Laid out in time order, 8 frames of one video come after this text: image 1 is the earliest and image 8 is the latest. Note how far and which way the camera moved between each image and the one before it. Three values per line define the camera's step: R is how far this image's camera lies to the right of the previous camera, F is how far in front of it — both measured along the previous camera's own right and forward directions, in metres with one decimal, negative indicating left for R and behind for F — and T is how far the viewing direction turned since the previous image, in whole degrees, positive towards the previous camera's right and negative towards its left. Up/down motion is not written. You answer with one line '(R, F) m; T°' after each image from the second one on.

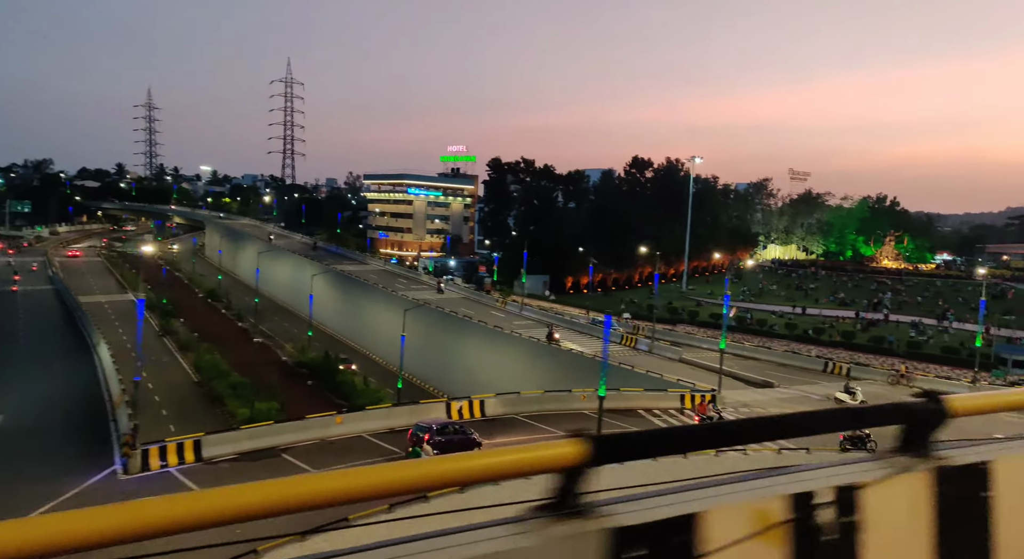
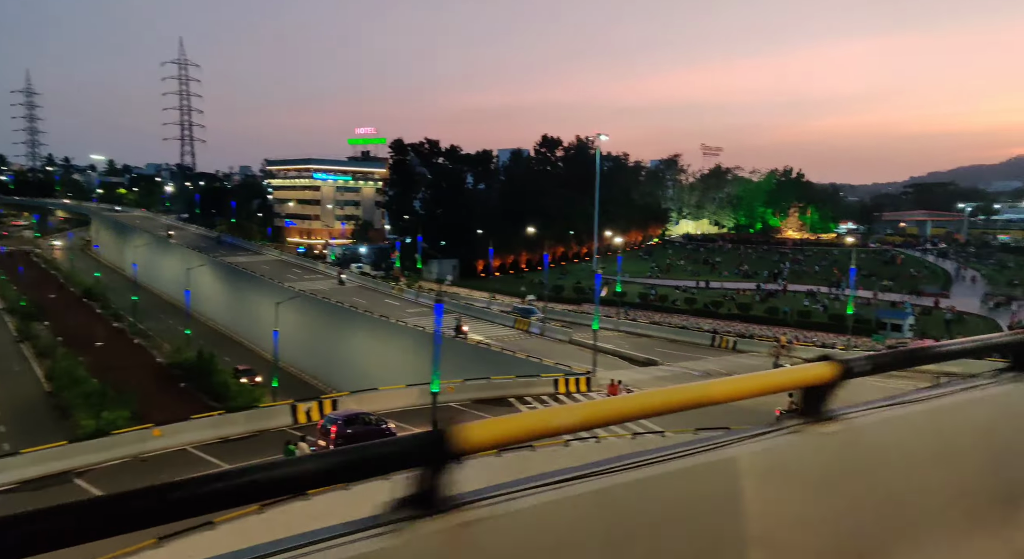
(+1.1, +0.3) m; +5°
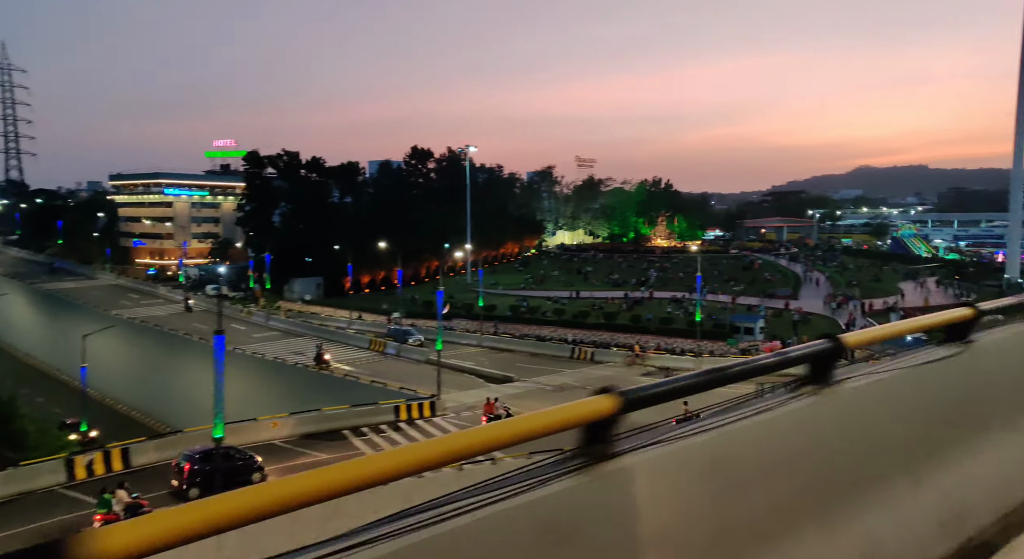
(+0.9, +0.7) m; +9°
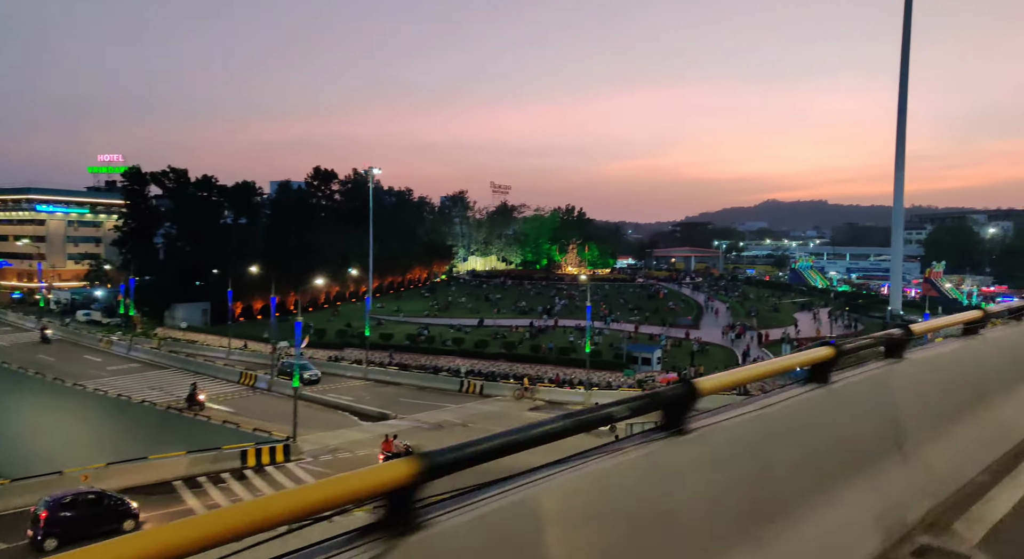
(+0.9, +0.9) m; +6°
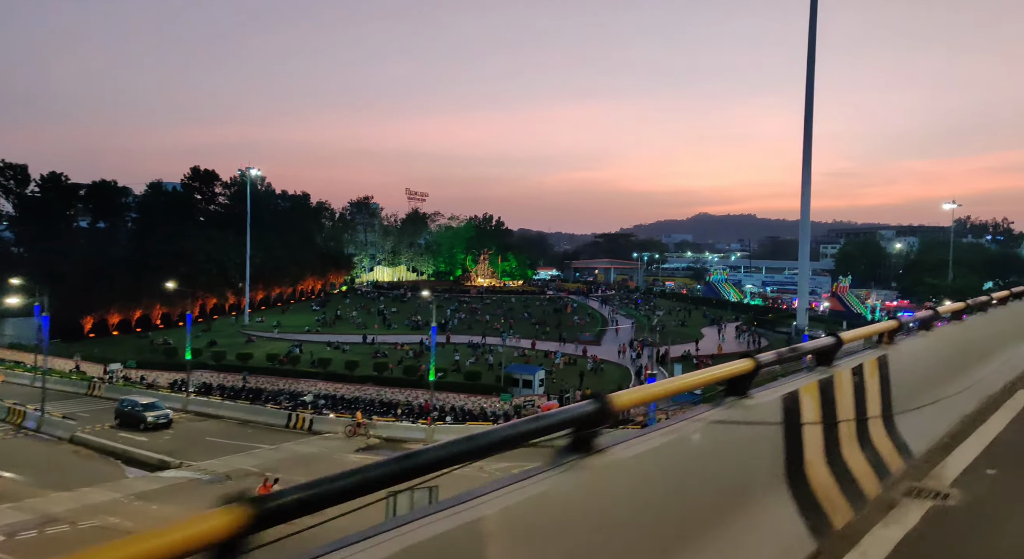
(+2.2, +2.7) m; +5°
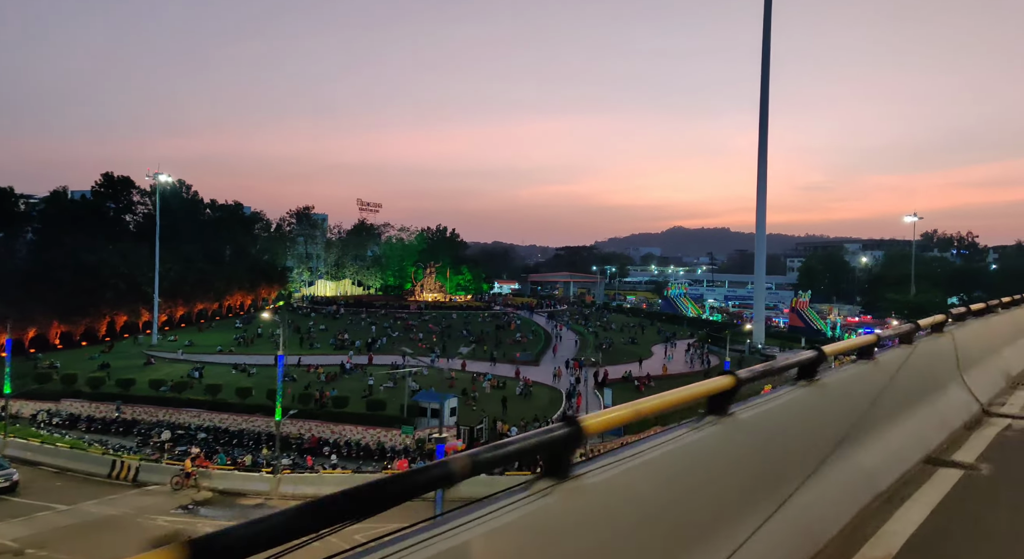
(+2.0, +2.7) m; +2°
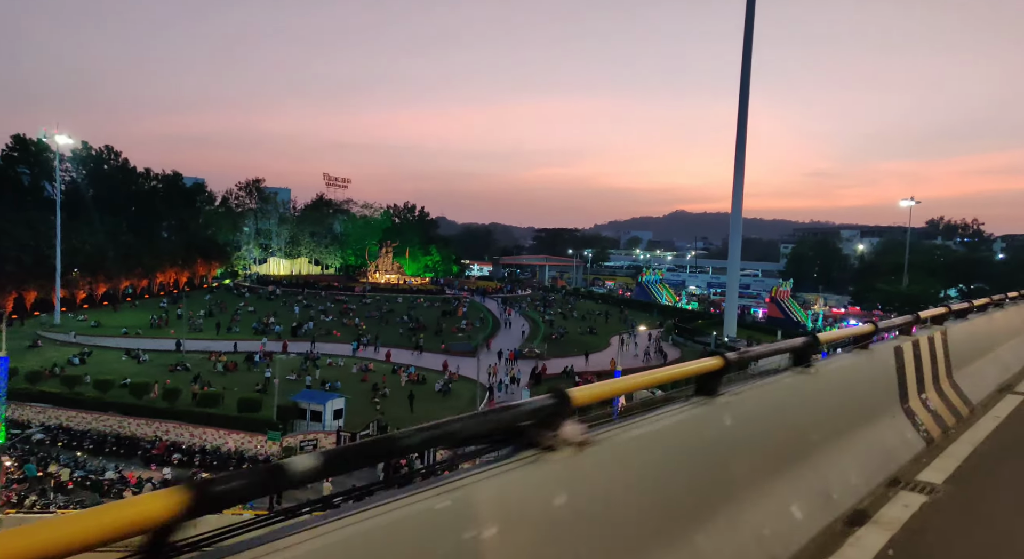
(+2.6, +3.2) m; +1°
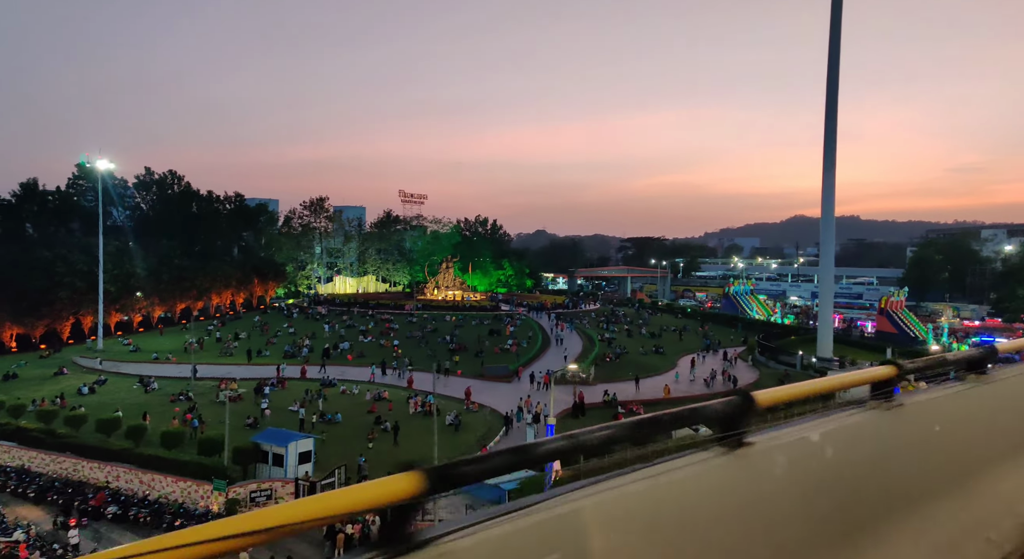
(+2.8, +3.2) m; -8°
